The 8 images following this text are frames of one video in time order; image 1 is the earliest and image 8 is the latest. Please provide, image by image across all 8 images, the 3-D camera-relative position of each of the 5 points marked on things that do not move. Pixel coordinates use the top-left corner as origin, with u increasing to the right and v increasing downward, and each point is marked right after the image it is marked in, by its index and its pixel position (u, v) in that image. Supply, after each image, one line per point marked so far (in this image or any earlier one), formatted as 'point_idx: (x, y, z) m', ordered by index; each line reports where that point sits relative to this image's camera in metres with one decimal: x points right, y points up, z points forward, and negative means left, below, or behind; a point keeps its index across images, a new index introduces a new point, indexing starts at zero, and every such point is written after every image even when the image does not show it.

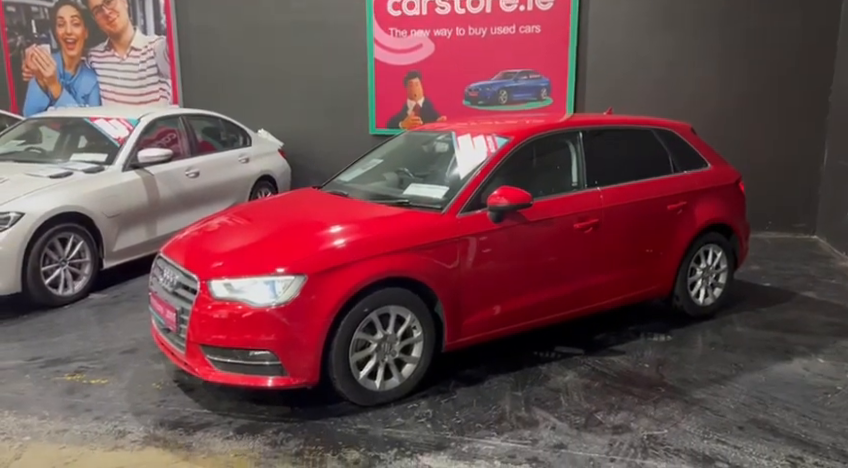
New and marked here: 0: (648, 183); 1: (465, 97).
0: (+1.5, +0.3, +4.6) m
1: (+0.5, +1.5, +7.9) m
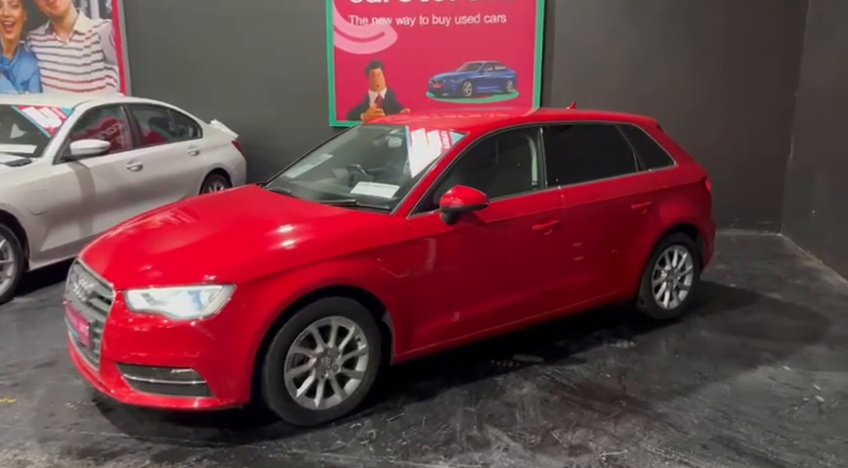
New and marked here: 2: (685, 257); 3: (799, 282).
0: (+1.2, +0.3, +4.4) m
1: (+0.1, +1.6, +7.7) m
2: (+1.8, -0.2, +4.9) m
3: (+3.2, -0.4, +6.0) m
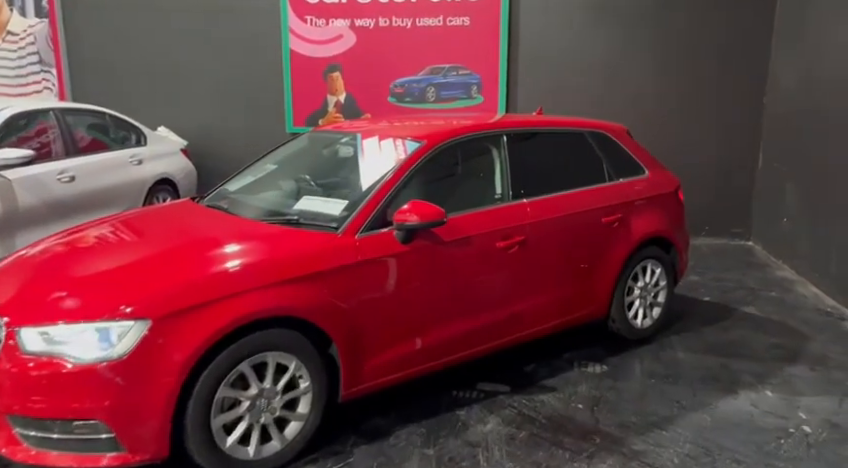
0: (+0.9, +0.2, +4.1) m
1: (-0.3, +1.5, +7.3) m
2: (+1.5, -0.2, +4.6) m
3: (+2.9, -0.5, +5.8) m
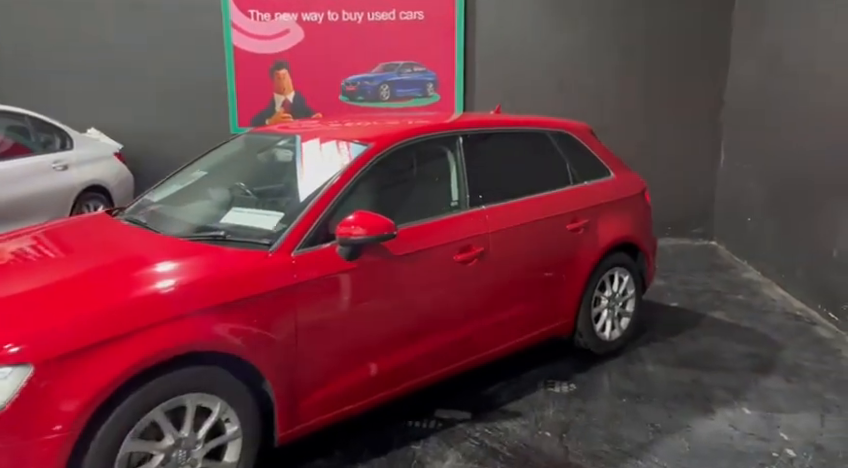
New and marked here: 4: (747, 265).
0: (+0.6, +0.2, +3.8) m
1: (-0.8, +1.4, +7.0) m
2: (+1.2, -0.3, +4.3) m
3: (+2.5, -0.5, +5.6) m
4: (+3.0, -0.3, +6.5) m
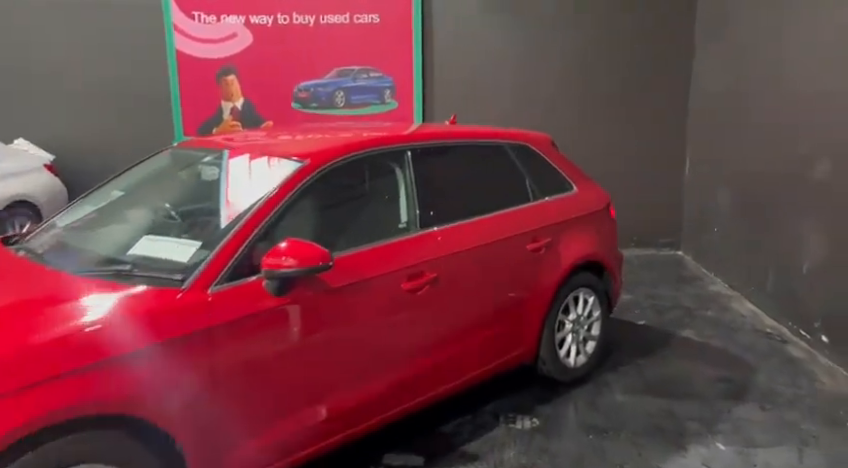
0: (+0.4, +0.1, +3.5) m
1: (-1.2, +1.3, +6.6) m
2: (+1.0, -0.4, +4.1) m
3: (+2.2, -0.6, +5.4) m
4: (+2.6, -0.4, +6.3) m
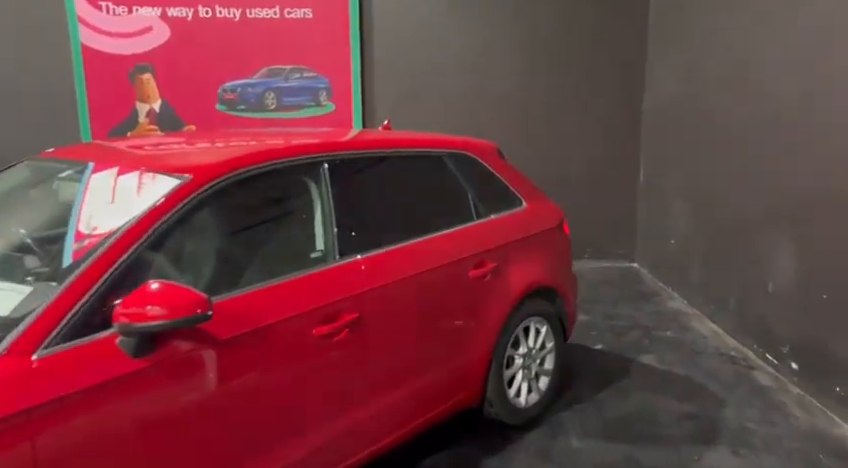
0: (+0.1, 0.0, +3.0) m
1: (-1.8, +1.1, +6.0) m
2: (+0.6, -0.5, +3.6) m
3: (+1.7, -0.7, +5.0) m
4: (+2.1, -0.5, +5.9) m
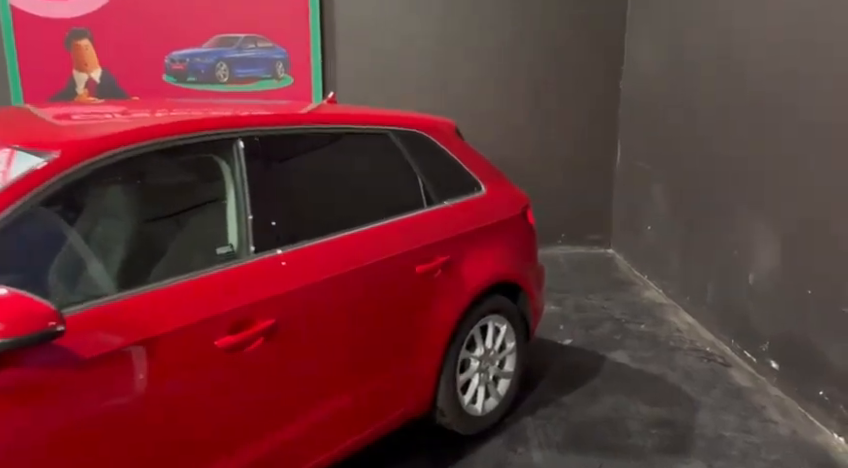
0: (-0.2, 0.0, +2.6) m
1: (-2.0, +1.3, +5.5) m
2: (+0.4, -0.4, +3.2) m
3: (+1.5, -0.6, +4.7) m
4: (+1.8, -0.4, +5.6) m
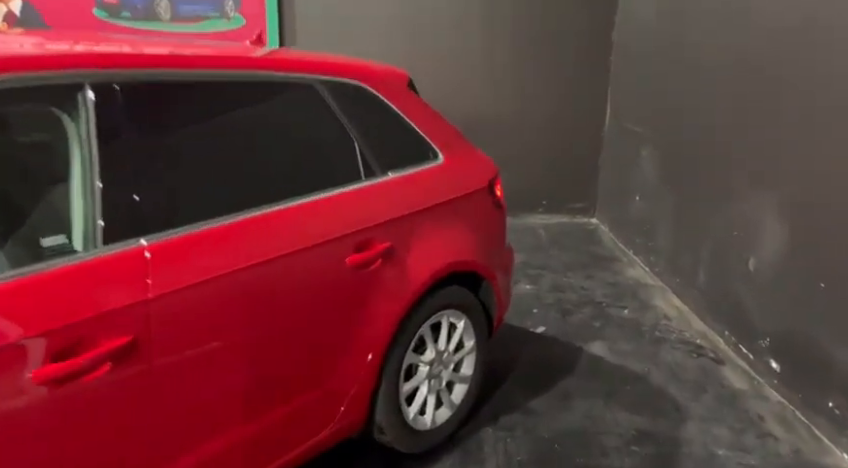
0: (-0.4, +0.1, +2.0) m
1: (-2.3, +1.6, +4.8) m
2: (+0.1, -0.4, +2.7) m
3: (+1.2, -0.5, +4.2) m
4: (+1.5, -0.2, +5.1) m
